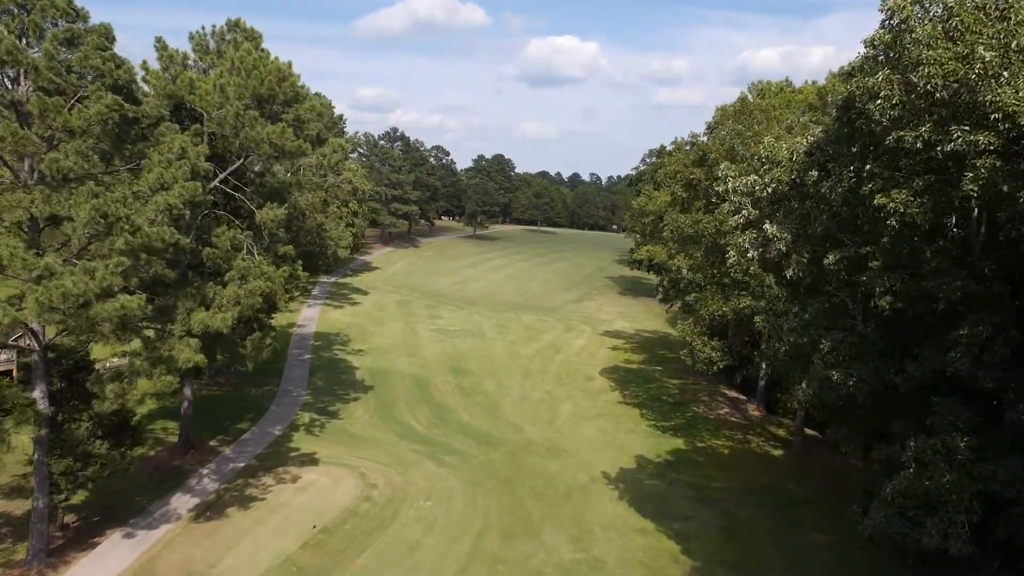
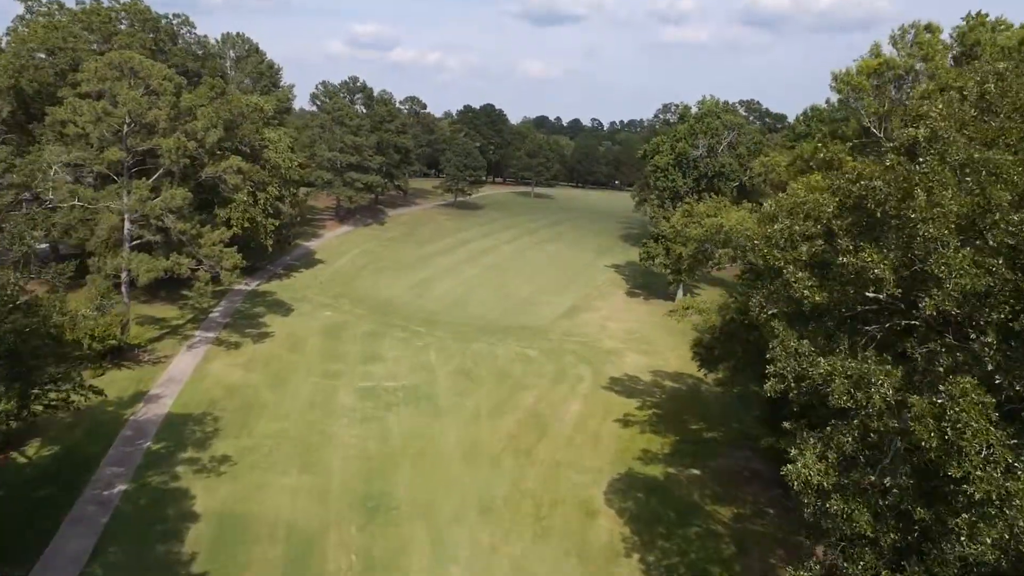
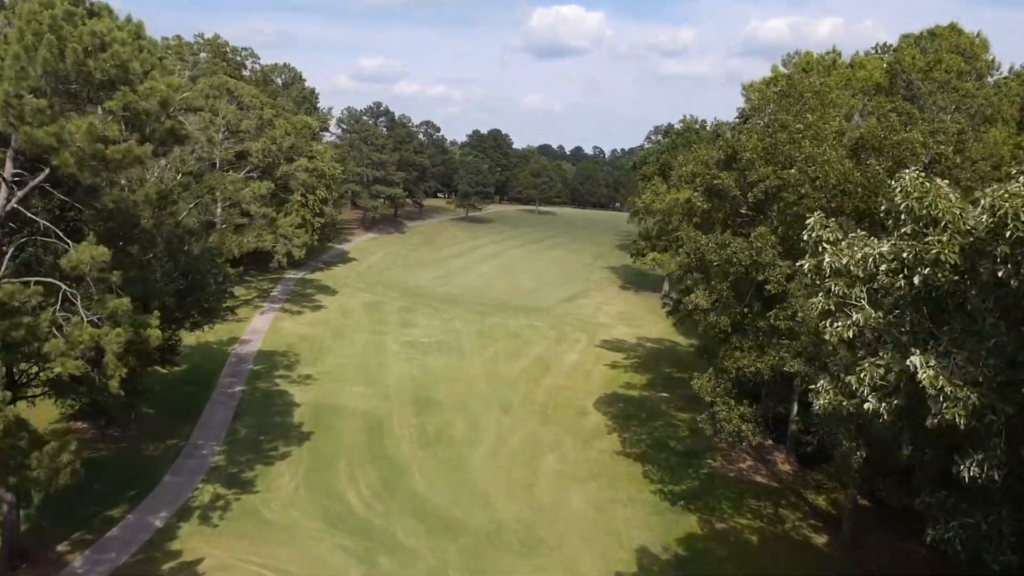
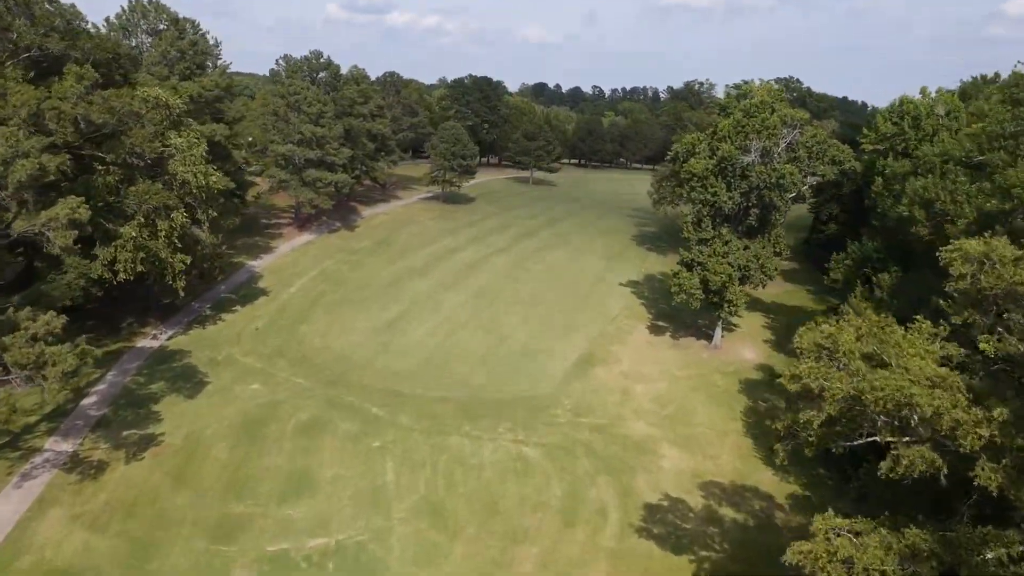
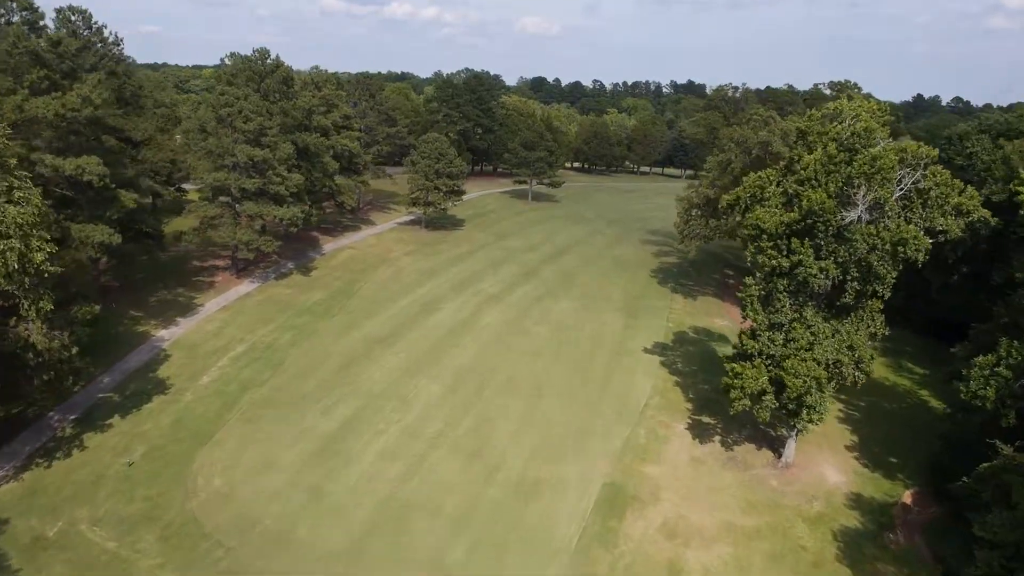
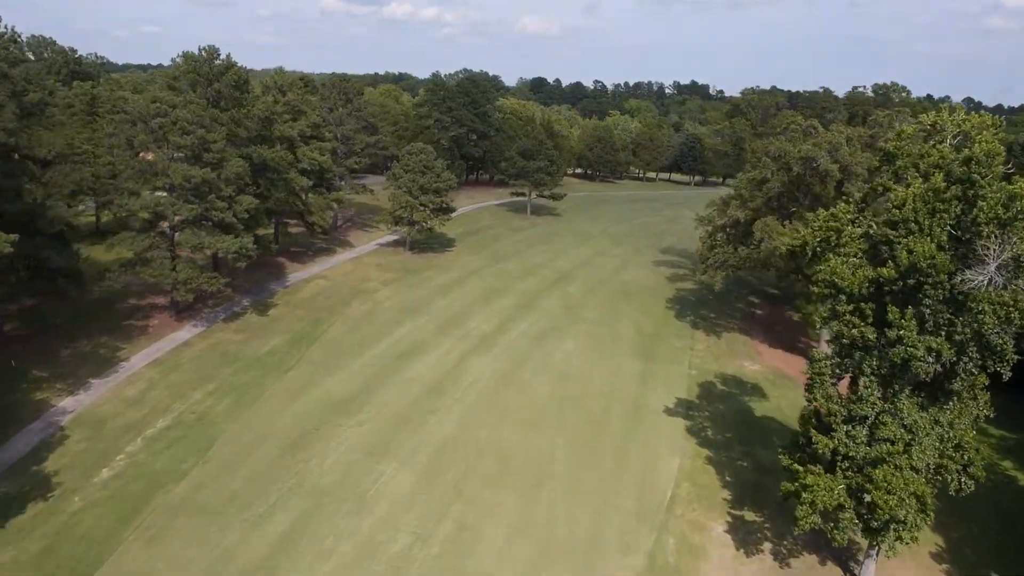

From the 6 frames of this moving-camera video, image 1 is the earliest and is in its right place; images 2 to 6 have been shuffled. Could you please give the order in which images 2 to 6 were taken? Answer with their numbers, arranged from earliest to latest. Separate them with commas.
3, 2, 4, 5, 6
